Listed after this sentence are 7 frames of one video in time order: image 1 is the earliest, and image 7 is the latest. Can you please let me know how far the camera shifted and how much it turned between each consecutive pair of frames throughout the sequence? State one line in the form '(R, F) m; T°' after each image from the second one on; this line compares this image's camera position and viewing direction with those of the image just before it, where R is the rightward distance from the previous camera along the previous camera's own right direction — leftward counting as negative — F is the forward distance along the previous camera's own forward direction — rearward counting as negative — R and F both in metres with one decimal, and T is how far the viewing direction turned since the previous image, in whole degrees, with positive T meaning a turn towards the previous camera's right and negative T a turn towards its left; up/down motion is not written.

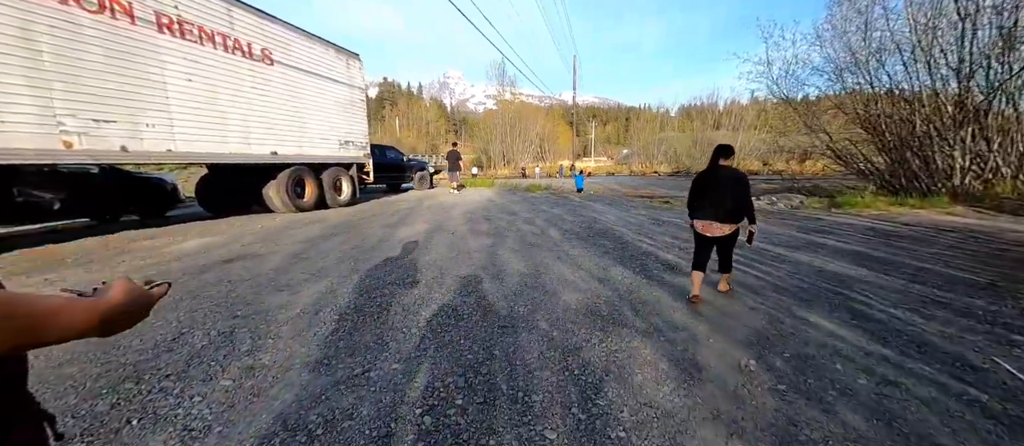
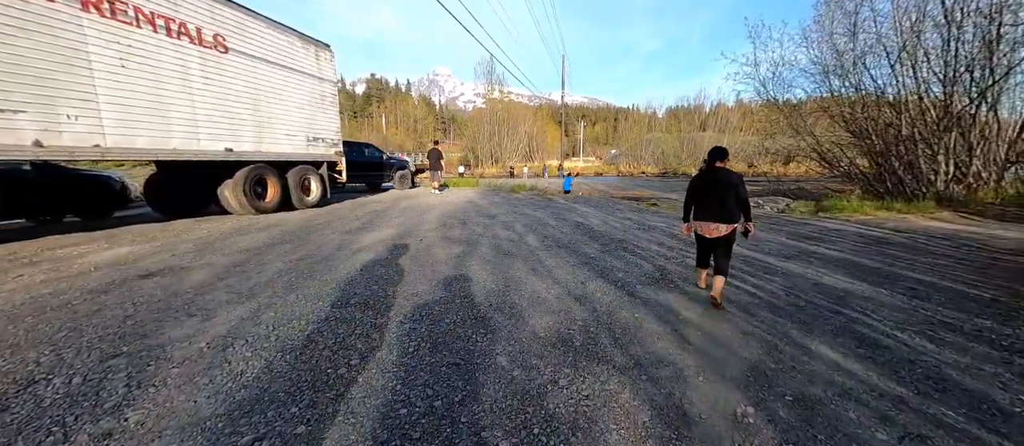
(+0.2, +0.4) m; +2°
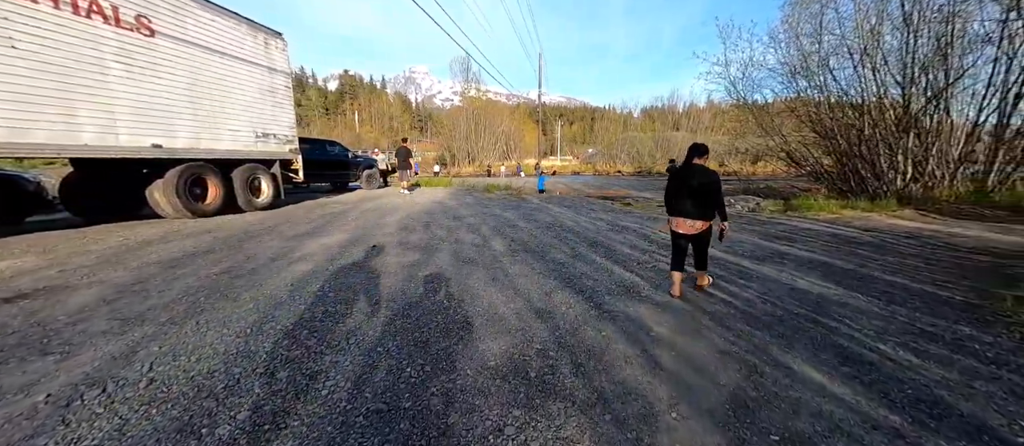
(+0.2, +0.4) m; +3°
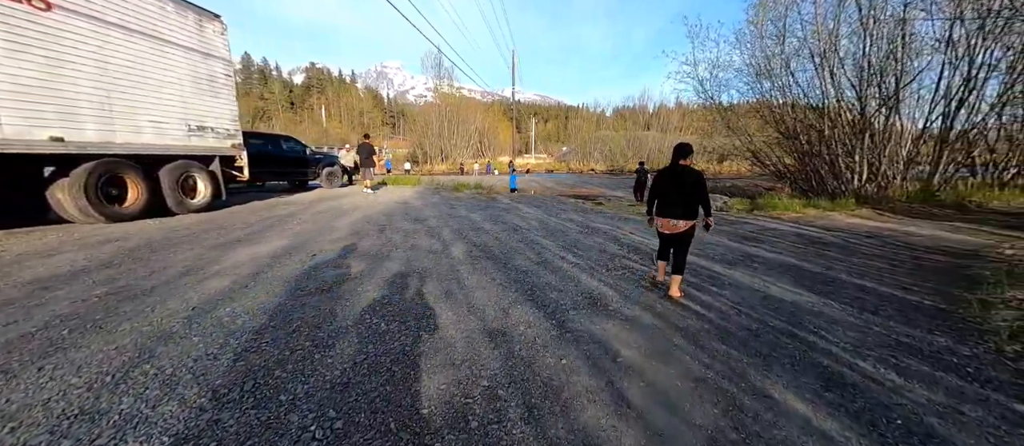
(+0.2, +0.4) m; +4°
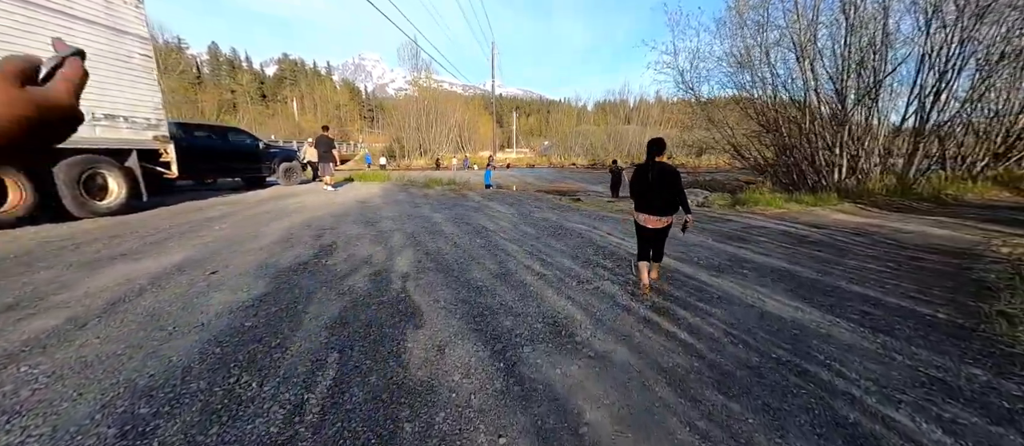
(+0.3, +0.7) m; +3°
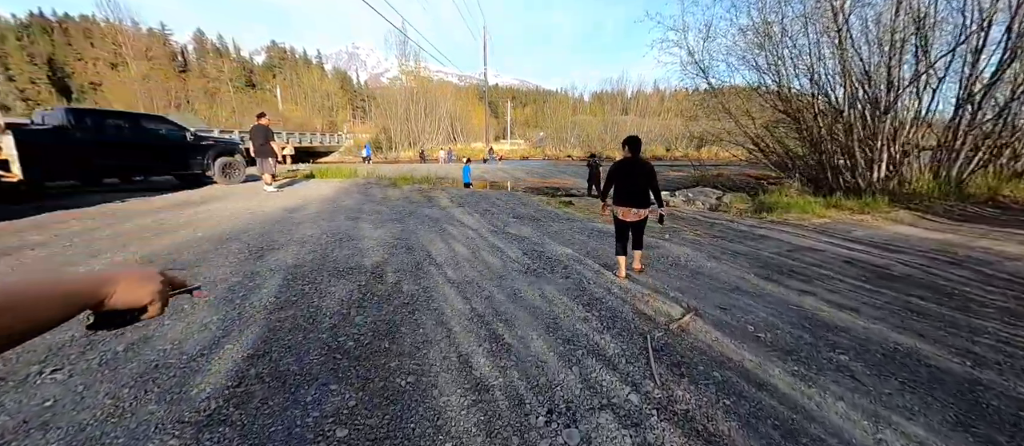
(+0.5, +1.7) m; +1°
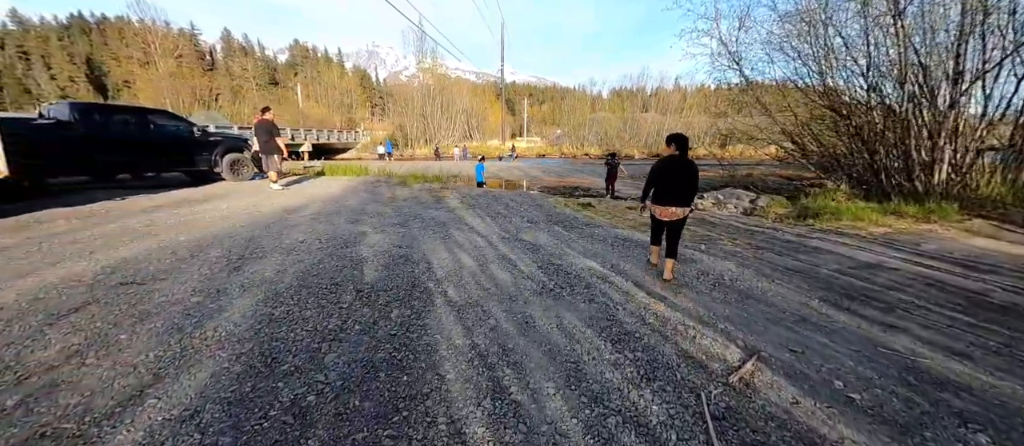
(0.0, +0.6) m; -3°
